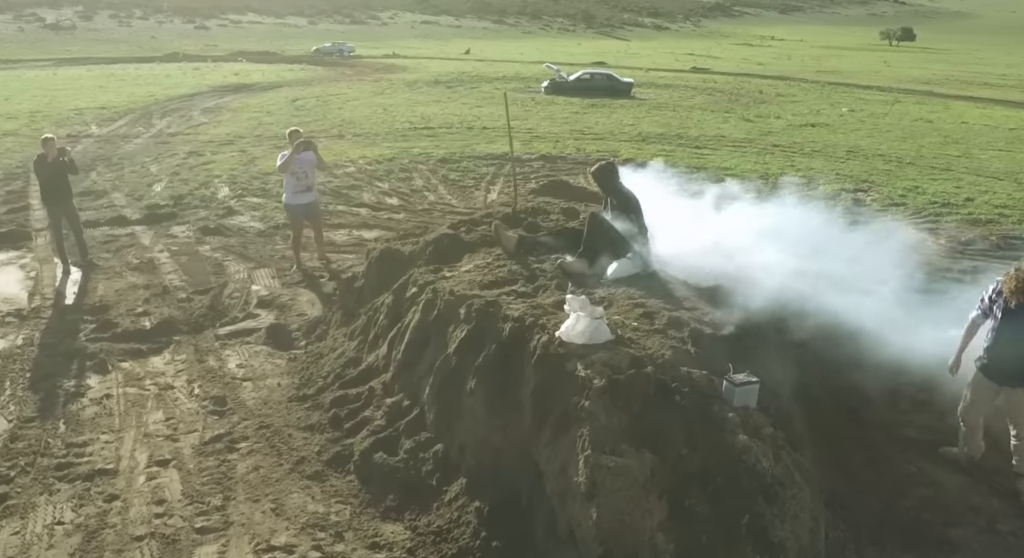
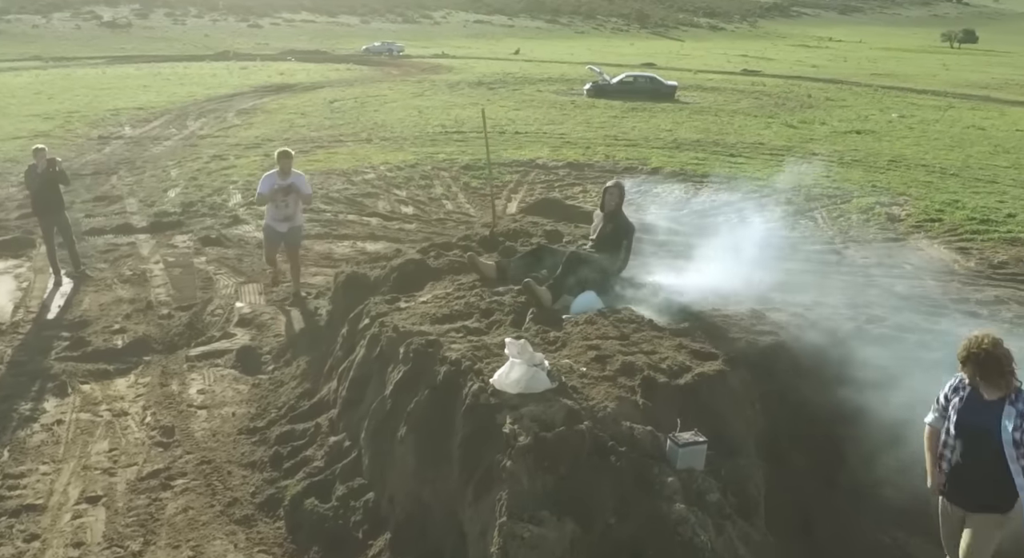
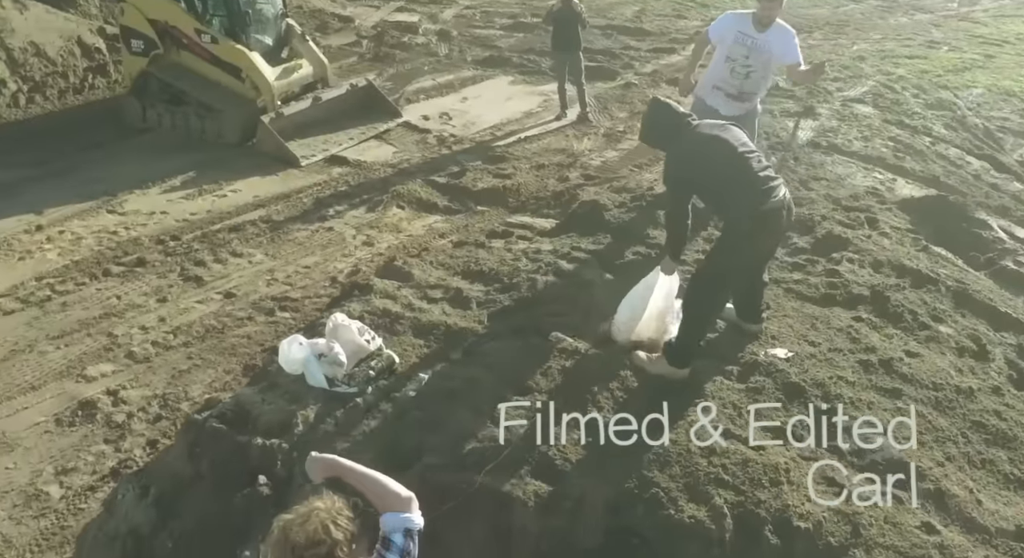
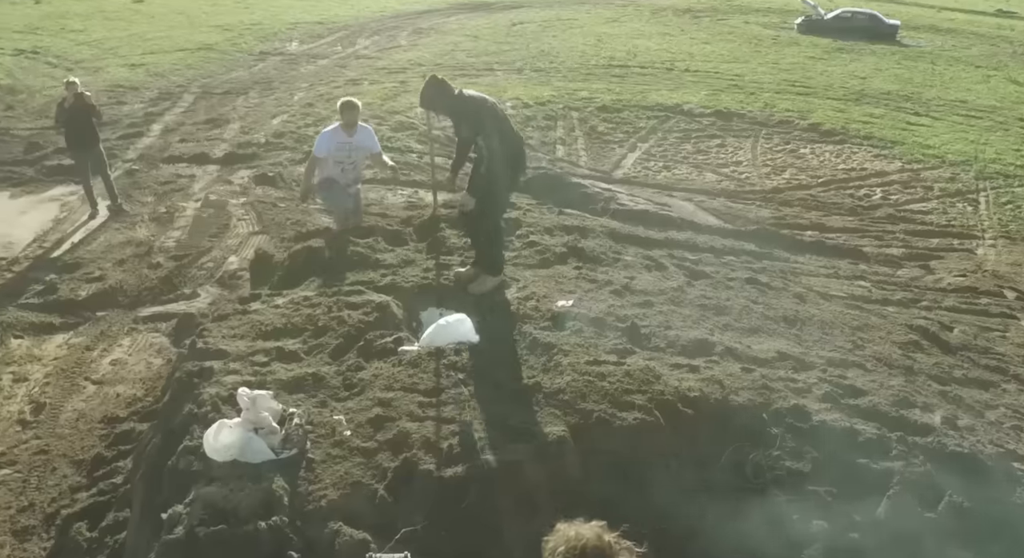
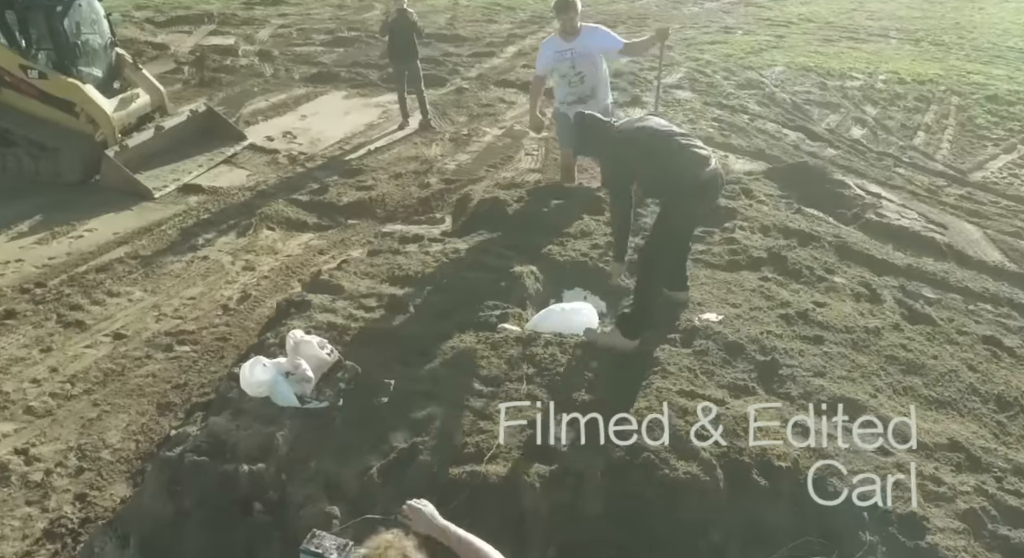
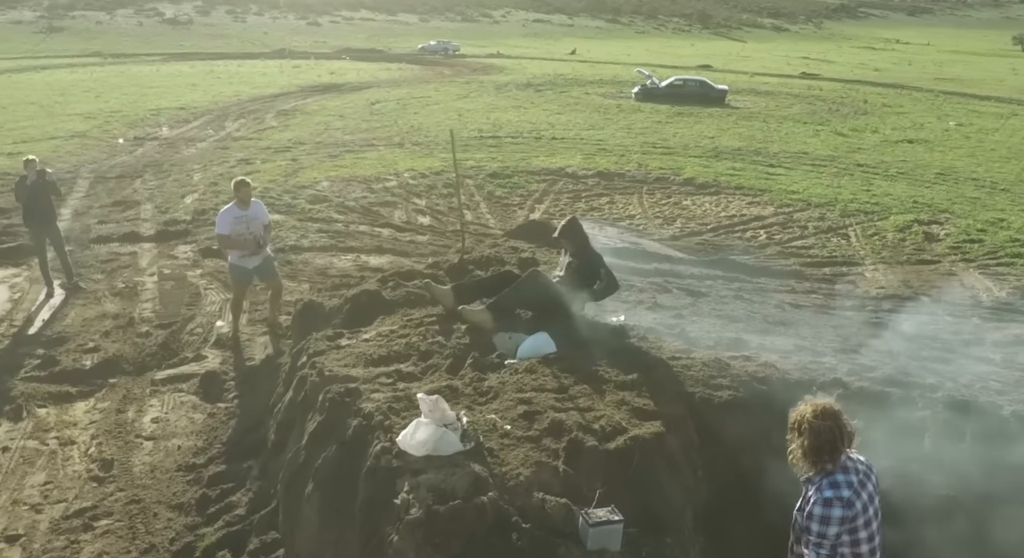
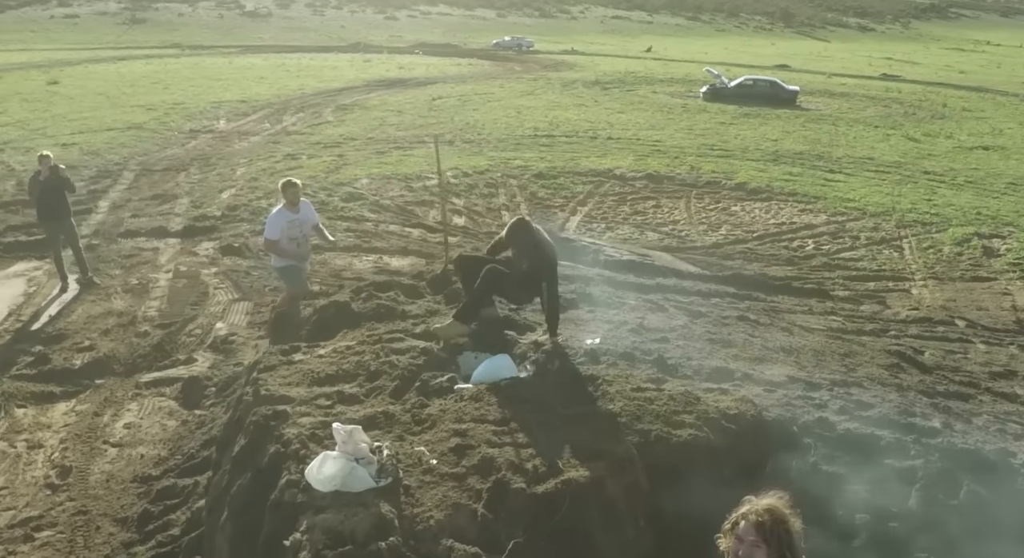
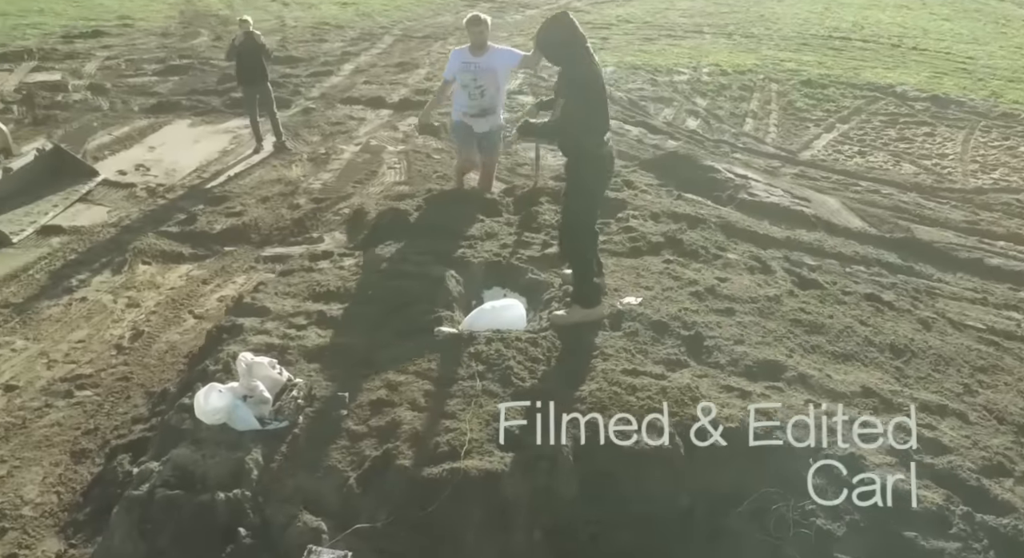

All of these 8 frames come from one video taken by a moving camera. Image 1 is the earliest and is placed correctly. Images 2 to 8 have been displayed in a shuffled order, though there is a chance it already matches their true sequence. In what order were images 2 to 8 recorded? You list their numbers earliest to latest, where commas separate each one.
2, 6, 7, 4, 8, 5, 3
